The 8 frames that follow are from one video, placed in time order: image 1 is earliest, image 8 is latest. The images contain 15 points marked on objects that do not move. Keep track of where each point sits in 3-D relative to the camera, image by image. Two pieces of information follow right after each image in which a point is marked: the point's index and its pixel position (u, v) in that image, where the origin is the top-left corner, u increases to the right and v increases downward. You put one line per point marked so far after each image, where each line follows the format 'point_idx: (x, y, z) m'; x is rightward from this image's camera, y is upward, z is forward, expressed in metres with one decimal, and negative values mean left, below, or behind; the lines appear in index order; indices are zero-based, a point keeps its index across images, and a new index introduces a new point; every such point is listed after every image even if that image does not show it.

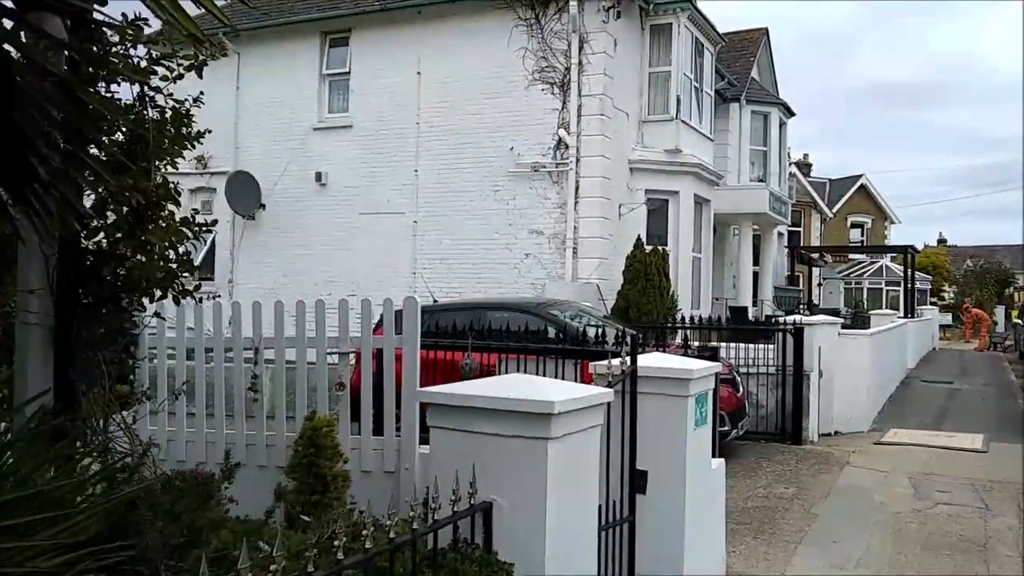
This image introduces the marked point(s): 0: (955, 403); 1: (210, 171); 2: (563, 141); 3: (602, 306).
0: (+6.4, -1.7, +13.0) m
1: (-5.7, +2.2, +17.0) m
2: (+0.8, +2.3, +14.0) m
3: (+1.4, -0.3, +13.6) m
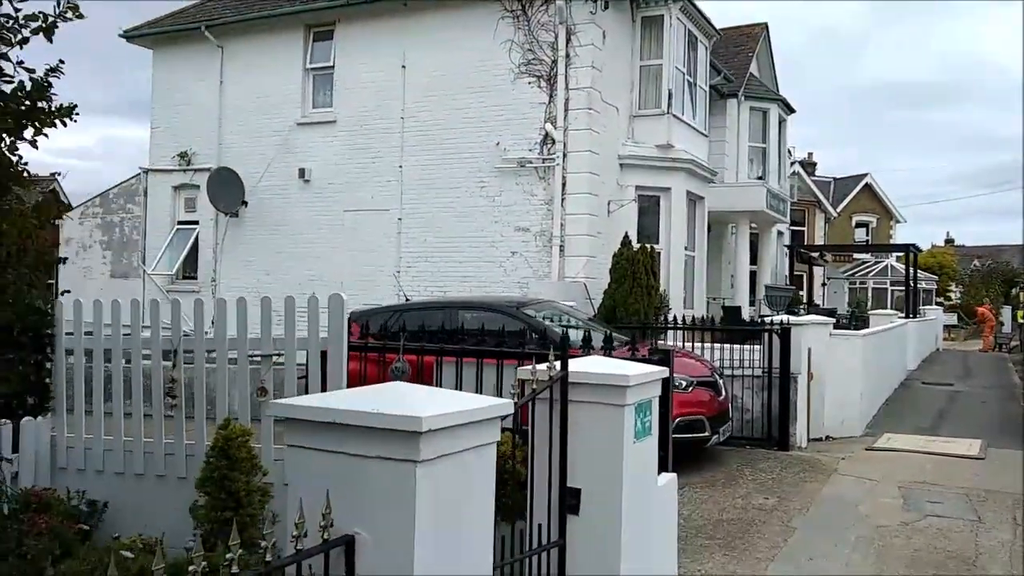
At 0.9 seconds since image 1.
0: (+6.2, -1.7, +12.5) m
1: (-5.9, +2.2, +16.7) m
2: (+0.6, +2.3, +13.6) m
3: (+1.1, -0.3, +13.2) m
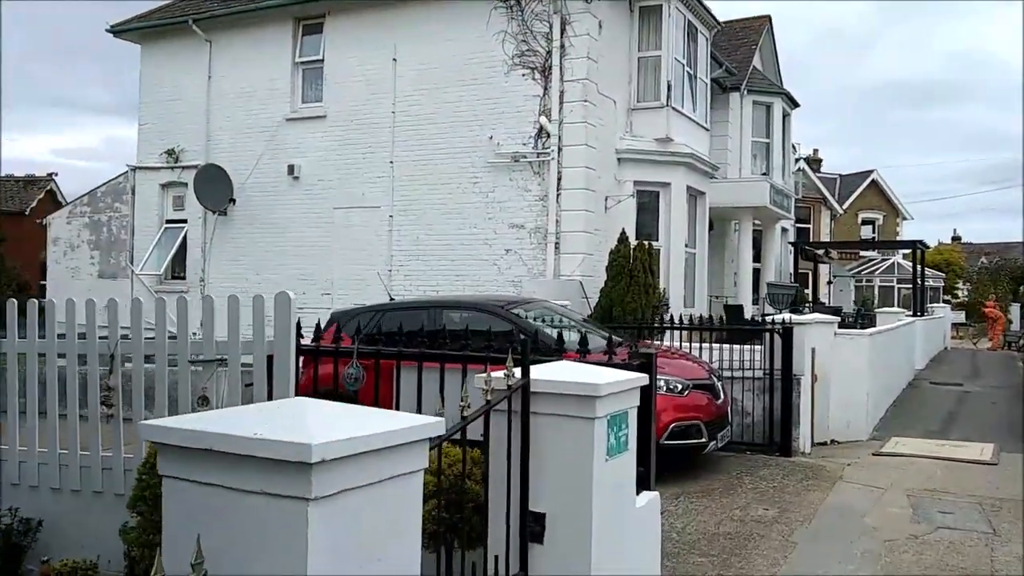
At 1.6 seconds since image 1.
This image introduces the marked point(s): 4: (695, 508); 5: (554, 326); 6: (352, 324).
0: (+6.1, -1.6, +12.1) m
1: (-6.0, +2.2, +16.3) m
2: (+0.5, +2.3, +13.2) m
3: (+1.0, -0.2, +12.8) m
4: (+1.3, -1.6, +6.6) m
5: (+0.4, -0.4, +8.2) m
6: (-1.6, -0.3, +8.7) m
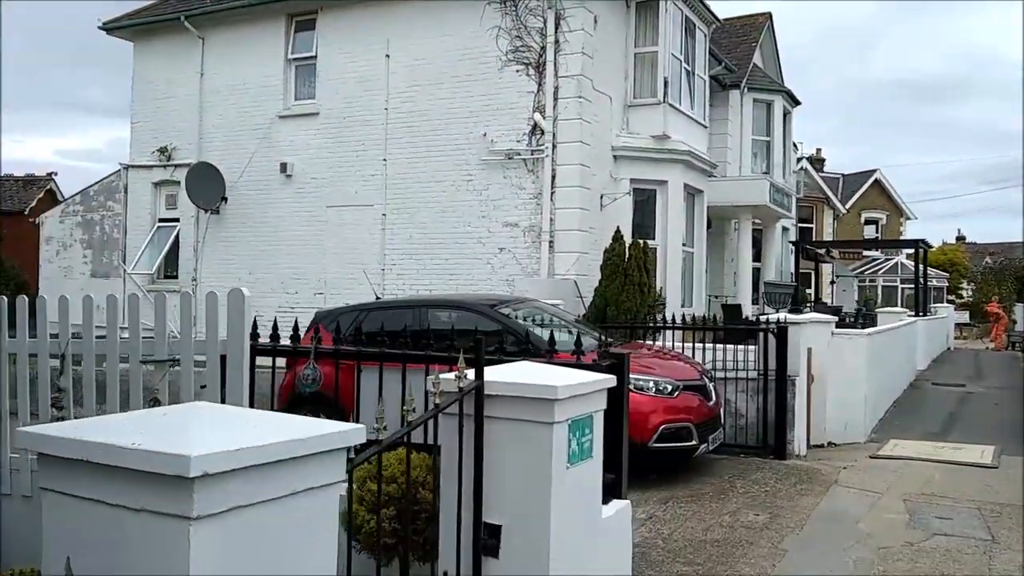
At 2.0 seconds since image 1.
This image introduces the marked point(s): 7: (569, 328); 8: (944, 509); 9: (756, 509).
0: (+6.0, -1.6, +11.8) m
1: (-6.1, +2.2, +16.1) m
2: (+0.4, +2.3, +13.0) m
3: (+0.9, -0.2, +12.6) m
4: (+1.2, -1.6, +6.4) m
5: (+0.3, -0.3, +8.0) m
6: (-1.7, -0.3, +8.5) m
7: (+0.5, -0.4, +8.5) m
8: (+3.2, -1.6, +6.7) m
9: (+1.8, -1.6, +6.5) m
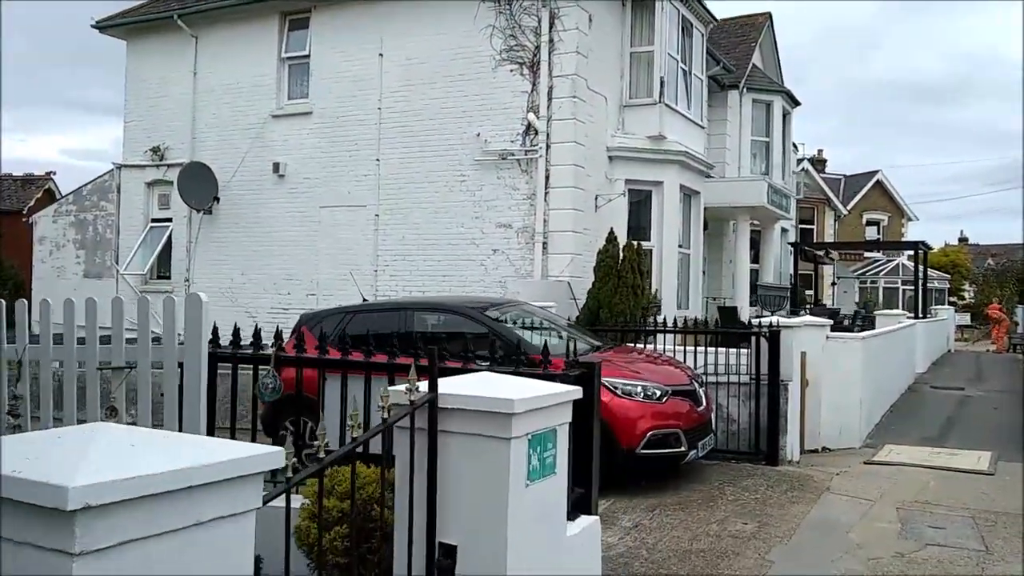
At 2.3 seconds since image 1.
0: (+5.9, -1.6, +11.7) m
1: (-6.1, +2.2, +16.0) m
2: (+0.3, +2.3, +12.9) m
3: (+0.8, -0.3, +12.4) m
4: (+1.1, -1.6, +6.3) m
5: (+0.2, -0.4, +7.9) m
6: (-1.8, -0.4, +8.4) m
7: (+0.4, -0.4, +8.3) m
8: (+3.1, -1.7, +6.6) m
9: (+1.7, -1.6, +6.4) m
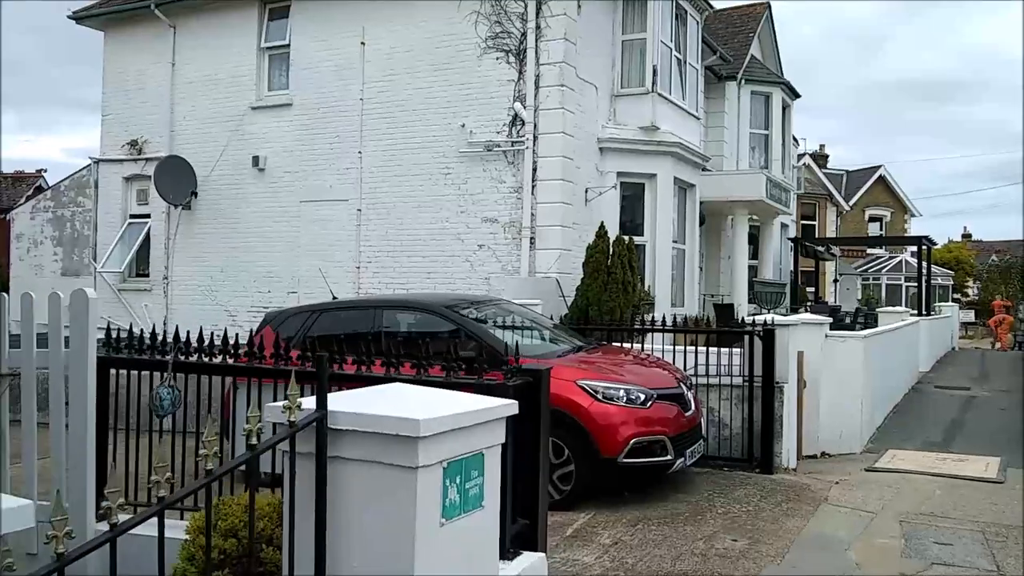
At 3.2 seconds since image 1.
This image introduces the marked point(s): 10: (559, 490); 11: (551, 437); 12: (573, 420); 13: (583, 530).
0: (+5.7, -1.6, +11.2) m
1: (-6.3, +2.3, +15.5) m
2: (+0.1, +2.4, +12.3) m
3: (+0.7, -0.2, +11.9) m
4: (+0.9, -1.6, +5.7) m
5: (0.0, -0.3, +7.4) m
6: (-2.0, -0.3, +7.9) m
7: (+0.2, -0.4, +7.8) m
8: (+2.9, -1.6, +6.0) m
9: (+1.5, -1.6, +5.9) m
10: (+0.3, -1.5, +6.5) m
11: (+0.3, -1.1, +6.5) m
12: (+0.4, -0.9, +6.4) m
13: (+0.5, -1.6, +6.1) m
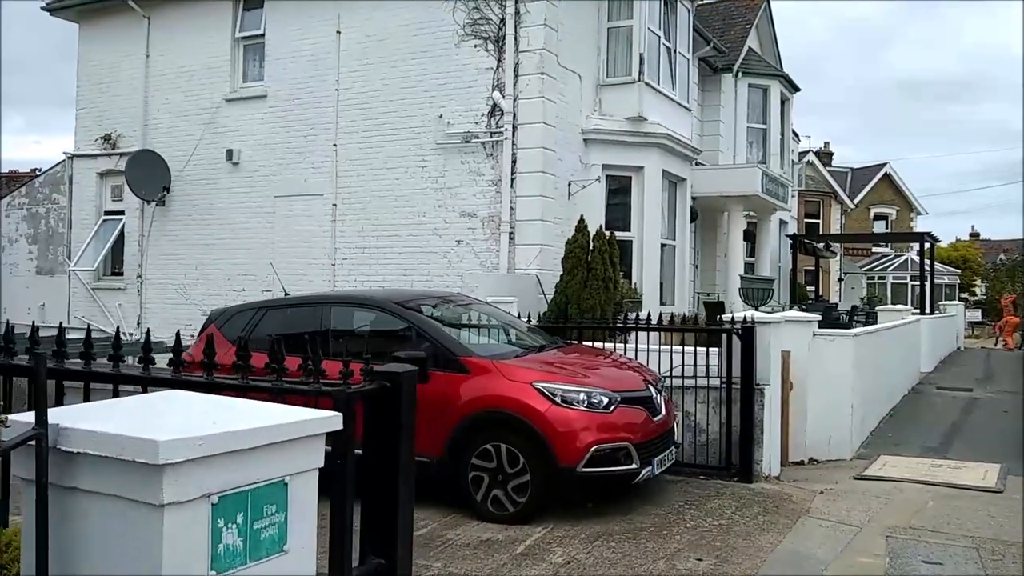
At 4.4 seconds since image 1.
0: (+5.4, -1.5, +10.6) m
1: (-6.6, +2.3, +15.0) m
2: (-0.2, +2.4, +11.8) m
3: (+0.4, -0.2, +11.4) m
4: (+0.6, -1.6, +5.2) m
5: (-0.4, -0.3, +6.9) m
6: (-2.3, -0.3, +7.4) m
7: (-0.1, -0.3, +7.3) m
8: (+2.6, -1.6, +5.5) m
9: (+1.1, -1.6, +5.3) m
10: (0.0, -1.4, +6.0) m
11: (-0.1, -1.0, +6.0) m
12: (+0.1, -0.9, +5.9) m
13: (+0.1, -1.6, +5.5) m
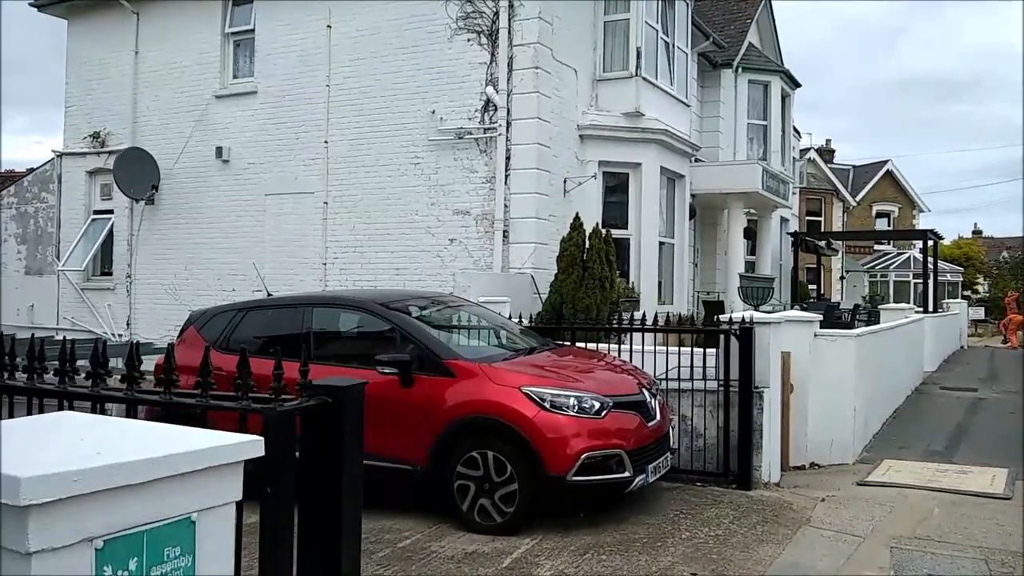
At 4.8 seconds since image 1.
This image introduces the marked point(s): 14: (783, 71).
0: (+5.3, -1.5, +10.3) m
1: (-6.7, +2.3, +14.8) m
2: (-0.3, +2.4, +11.6) m
3: (+0.3, -0.2, +11.1) m
4: (+0.5, -1.6, +5.0) m
5: (-0.4, -0.3, +6.6) m
6: (-2.4, -0.3, +7.1) m
7: (-0.2, -0.3, +7.0) m
8: (+2.5, -1.6, +5.2) m
9: (+1.0, -1.6, +5.1) m
10: (-0.1, -1.4, +5.7) m
11: (-0.1, -1.0, +5.8) m
12: (0.0, -0.9, +5.7) m
13: (+0.1, -1.6, +5.3) m
14: (+5.8, +4.7, +19.3) m
